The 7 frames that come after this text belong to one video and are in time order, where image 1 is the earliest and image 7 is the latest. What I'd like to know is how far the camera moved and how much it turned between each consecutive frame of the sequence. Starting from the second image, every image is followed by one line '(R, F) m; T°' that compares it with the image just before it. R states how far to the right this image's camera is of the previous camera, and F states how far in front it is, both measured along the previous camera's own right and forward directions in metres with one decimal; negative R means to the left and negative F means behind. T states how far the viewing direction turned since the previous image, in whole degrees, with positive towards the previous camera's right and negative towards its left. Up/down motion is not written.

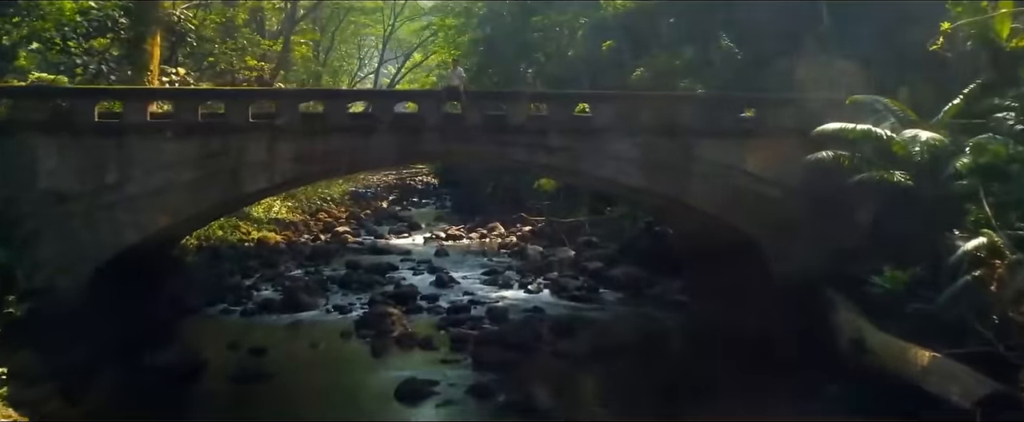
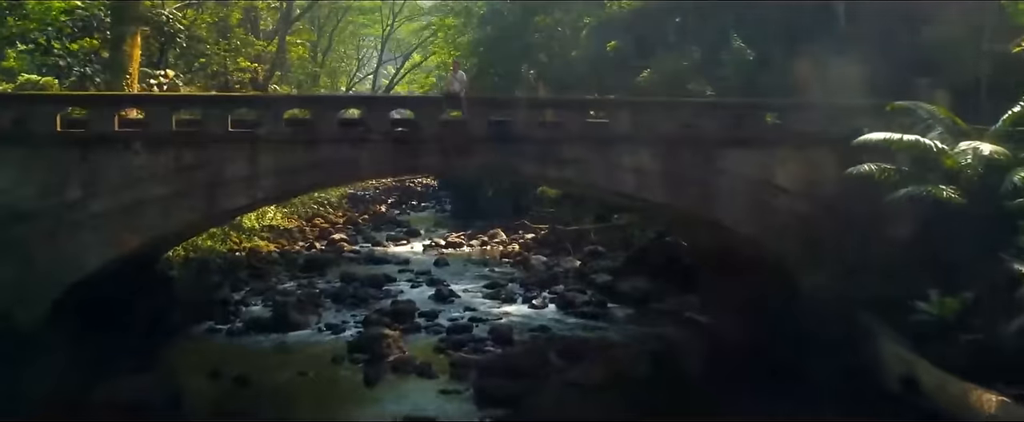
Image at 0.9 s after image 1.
(-0.1, +1.2) m; 0°
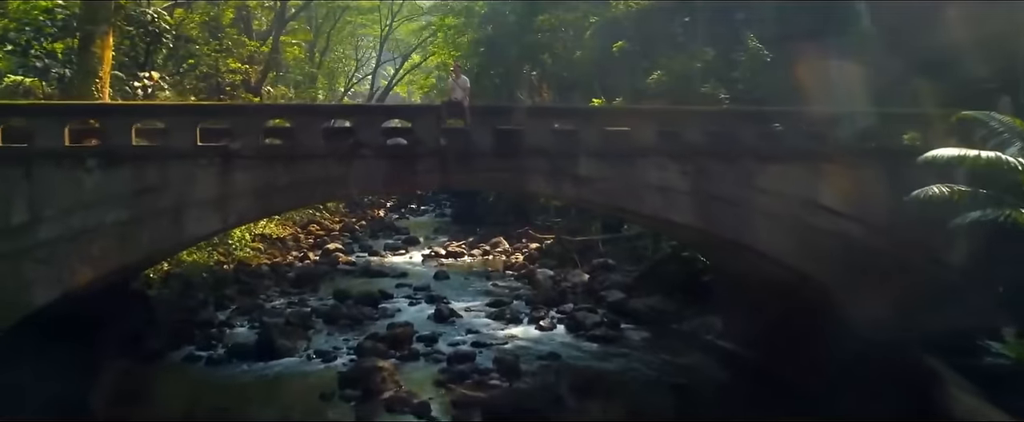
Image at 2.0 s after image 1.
(-0.1, +1.5) m; 0°
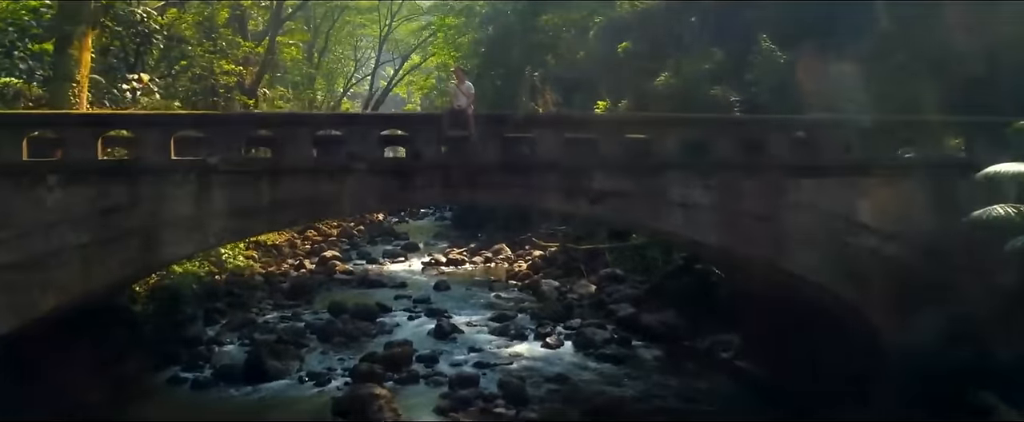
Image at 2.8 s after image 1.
(-0.1, +1.0) m; 0°
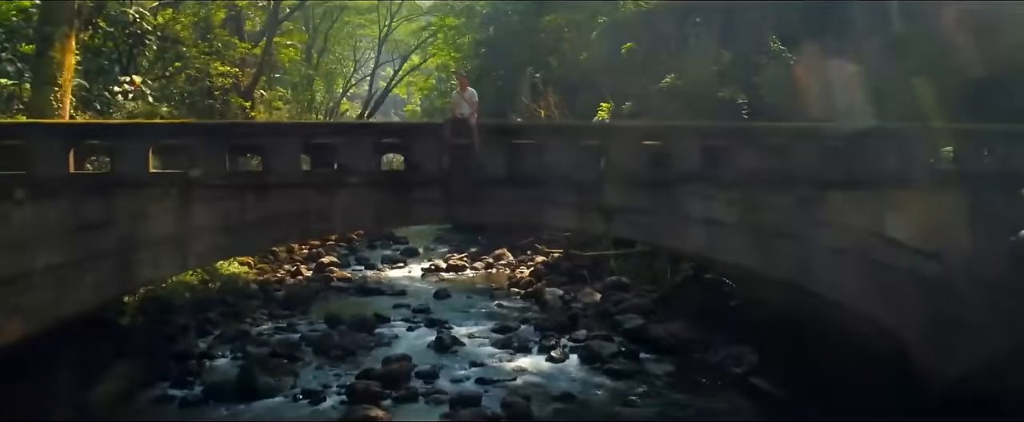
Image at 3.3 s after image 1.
(-0.1, +0.7) m; 0°
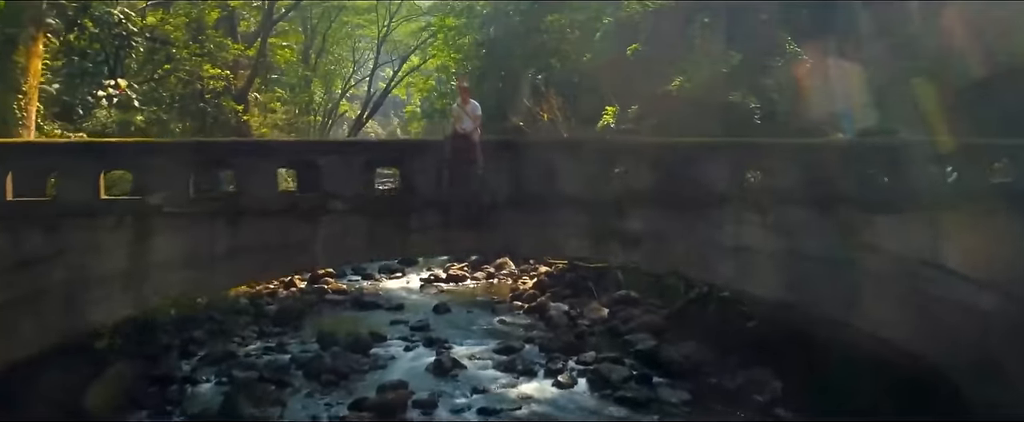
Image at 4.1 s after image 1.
(-0.1, +1.1) m; 0°
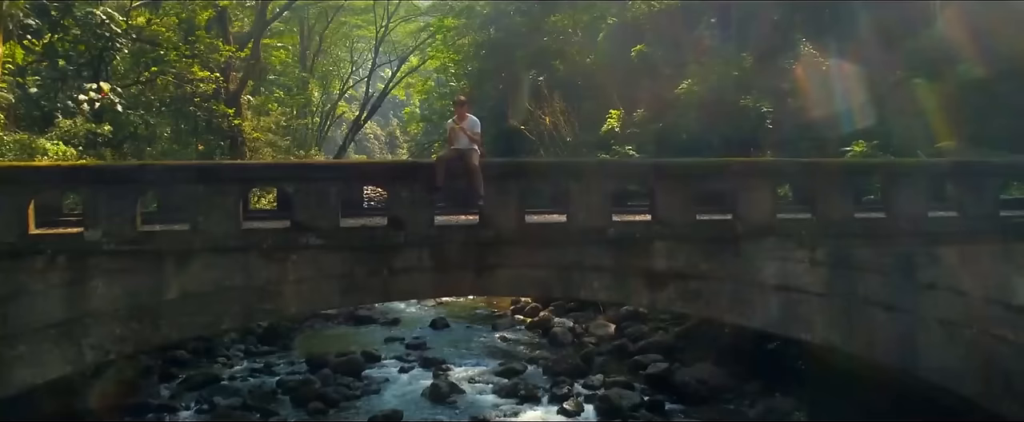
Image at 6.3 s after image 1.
(0.0, +1.1) m; 0°
